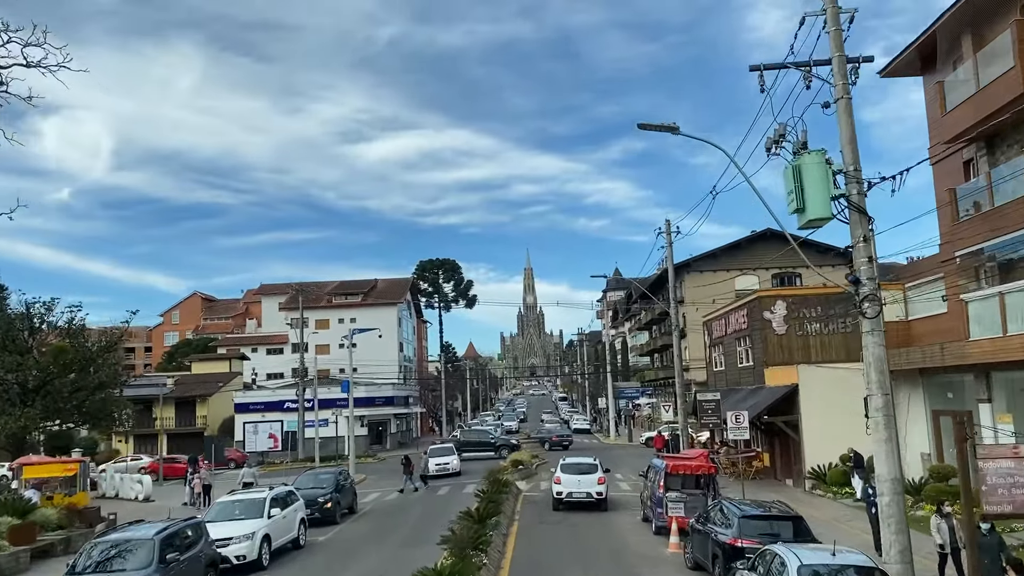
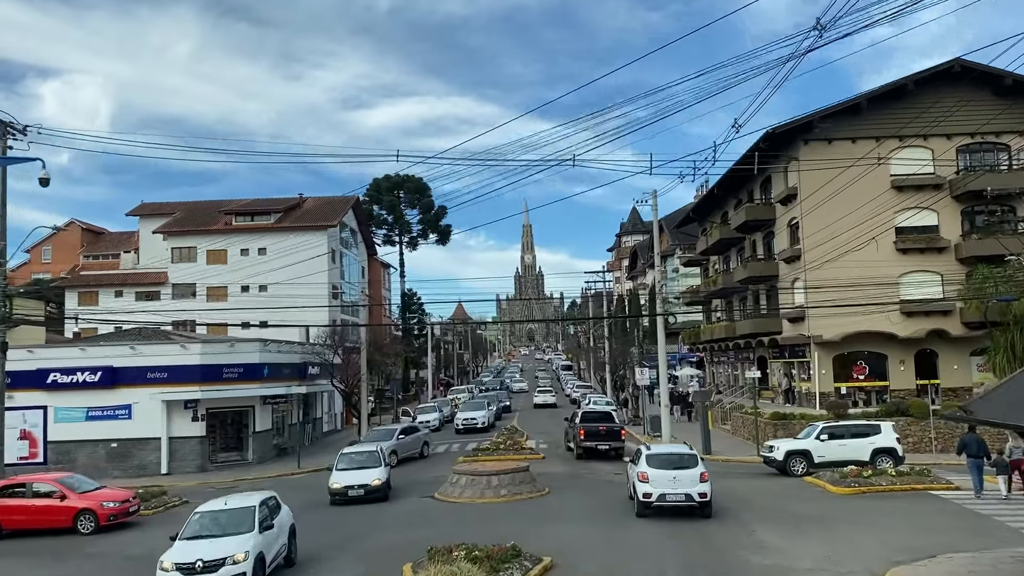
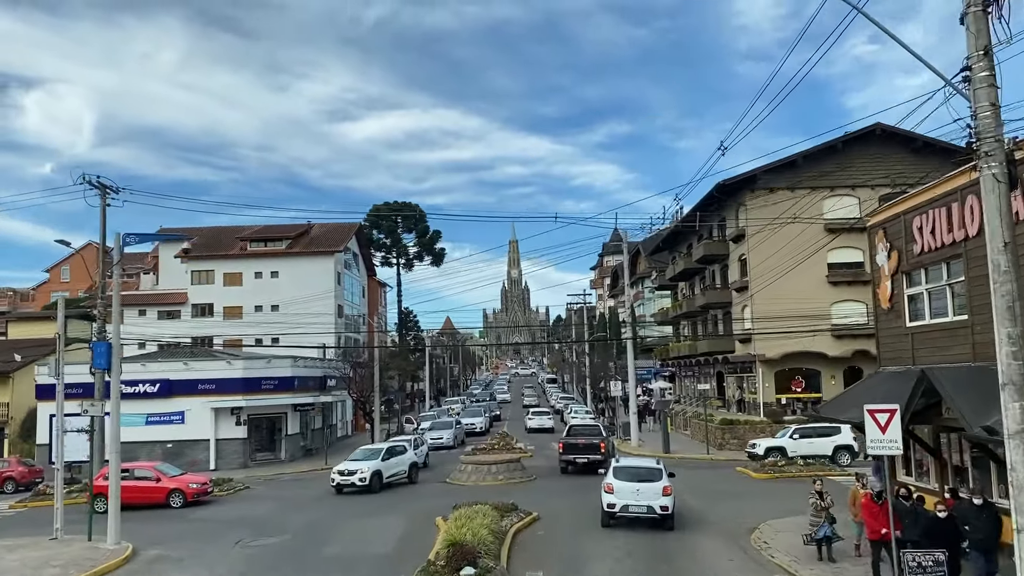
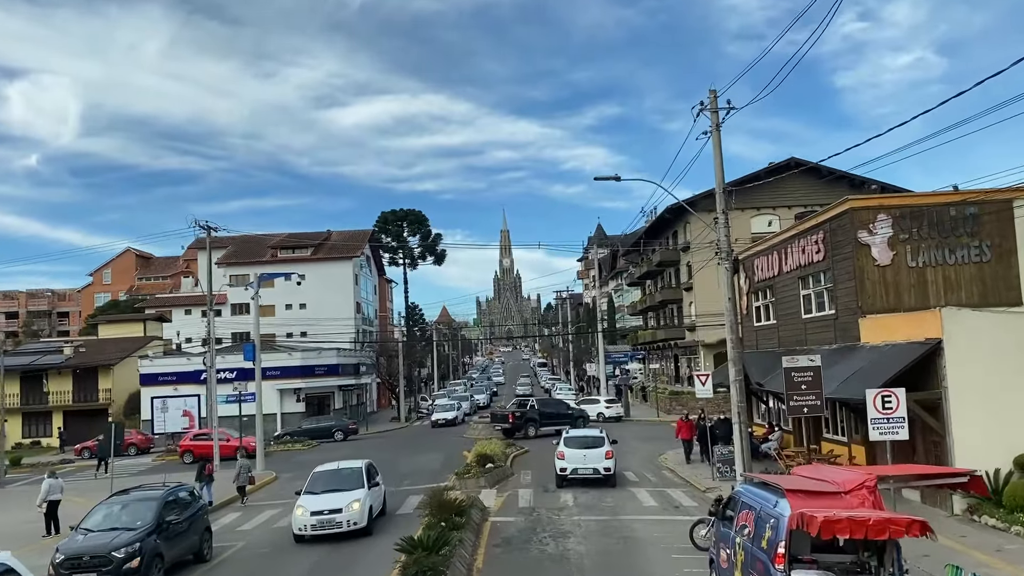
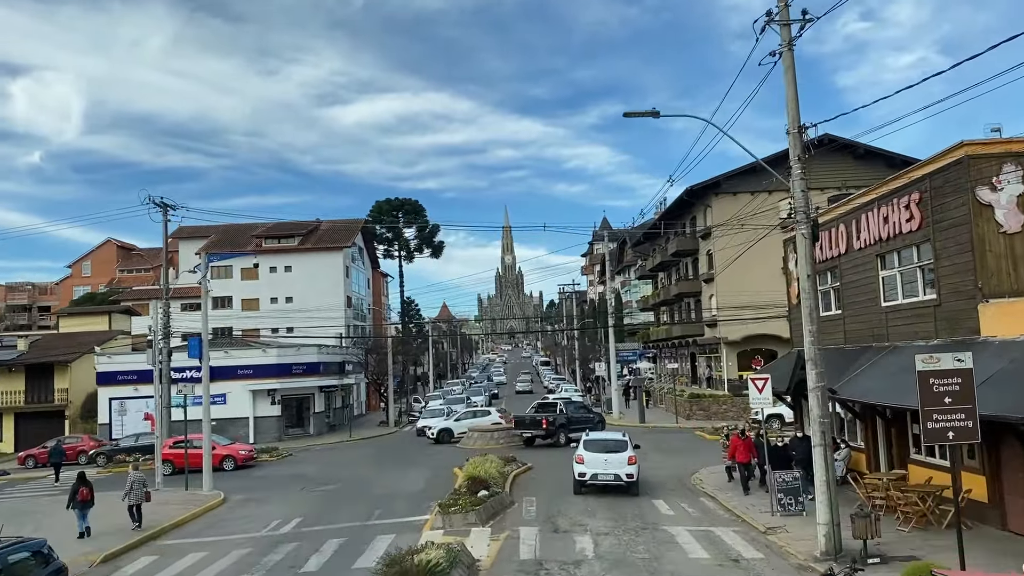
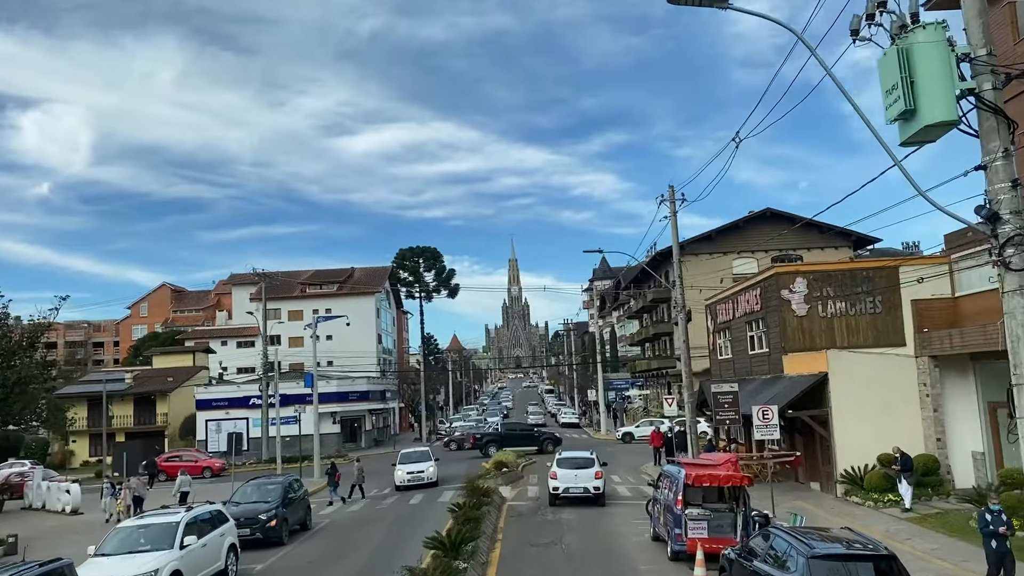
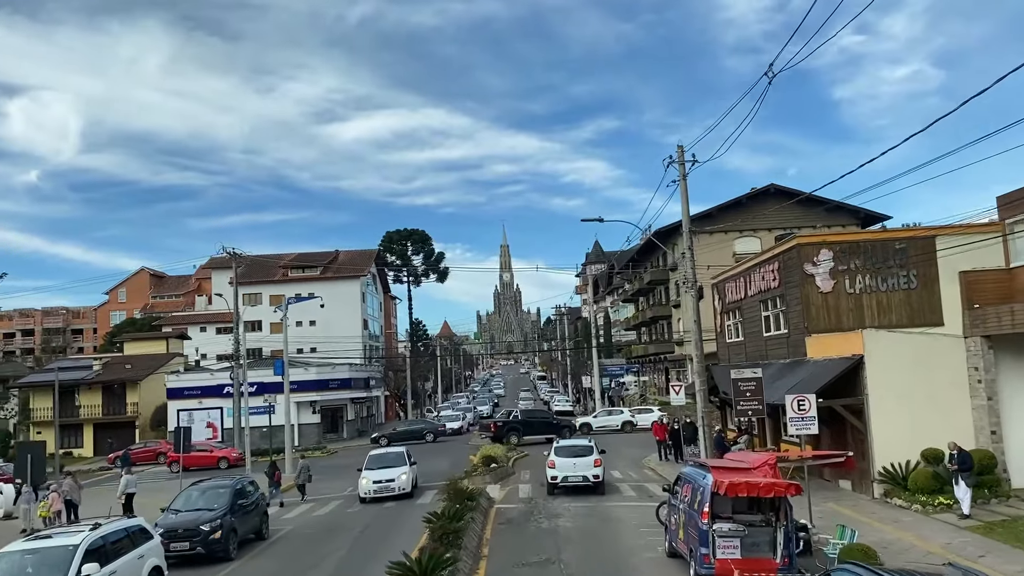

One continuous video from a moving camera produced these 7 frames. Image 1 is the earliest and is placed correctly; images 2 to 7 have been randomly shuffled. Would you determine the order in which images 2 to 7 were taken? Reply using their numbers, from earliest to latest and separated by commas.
6, 7, 4, 5, 3, 2
